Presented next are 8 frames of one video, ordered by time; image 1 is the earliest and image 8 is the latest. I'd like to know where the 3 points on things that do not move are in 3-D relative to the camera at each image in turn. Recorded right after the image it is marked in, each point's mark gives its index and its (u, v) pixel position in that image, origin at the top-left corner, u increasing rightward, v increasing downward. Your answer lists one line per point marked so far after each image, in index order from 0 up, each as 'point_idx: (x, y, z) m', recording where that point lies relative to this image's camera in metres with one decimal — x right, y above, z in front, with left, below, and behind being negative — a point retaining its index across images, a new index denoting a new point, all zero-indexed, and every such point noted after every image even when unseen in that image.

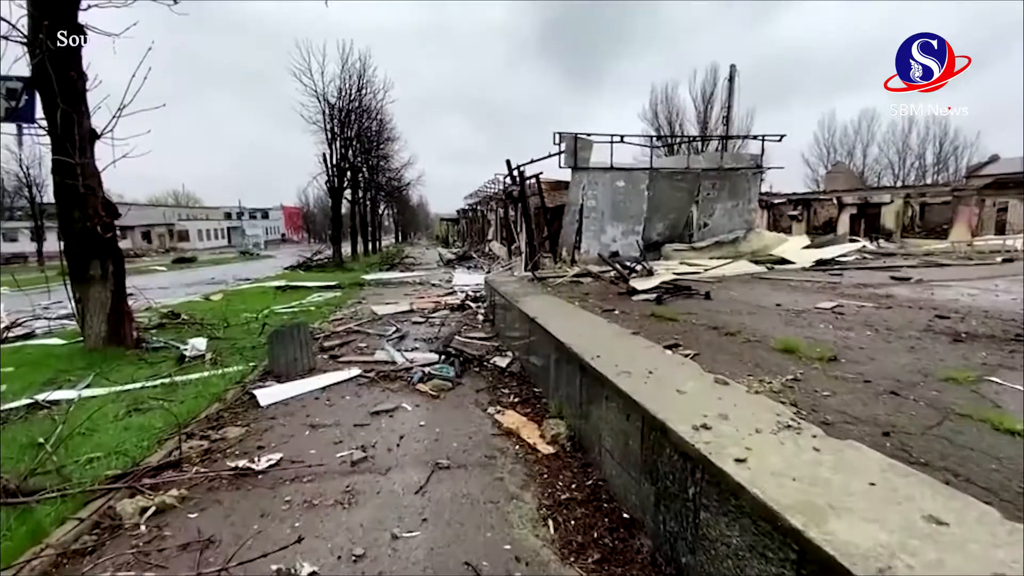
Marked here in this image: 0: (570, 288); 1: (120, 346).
0: (+1.1, 0.0, +8.7) m
1: (-6.3, -0.9, +7.7) m
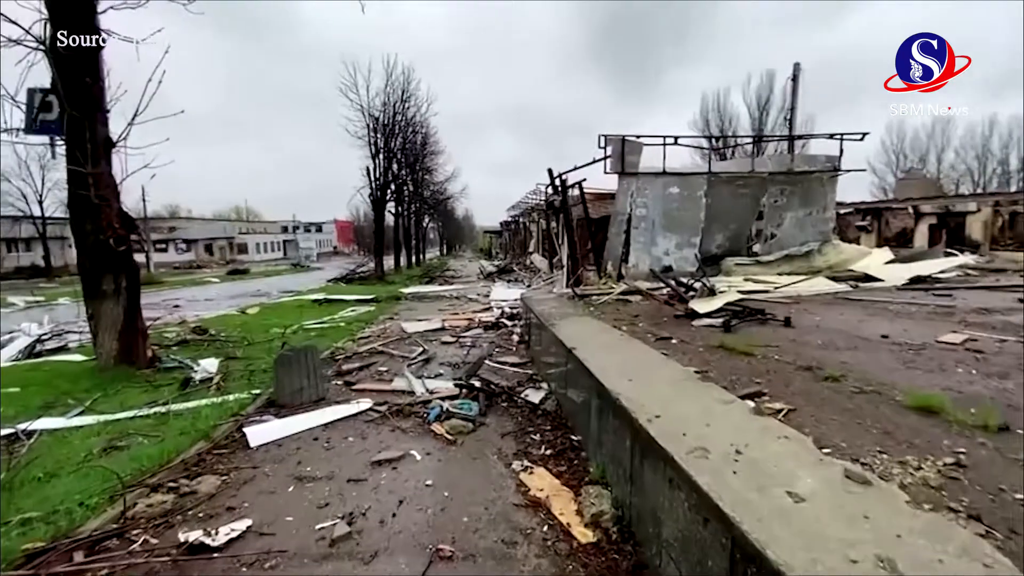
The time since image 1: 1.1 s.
0: (+1.7, -0.3, +7.6) m
1: (-5.8, -1.2, +7.2) m
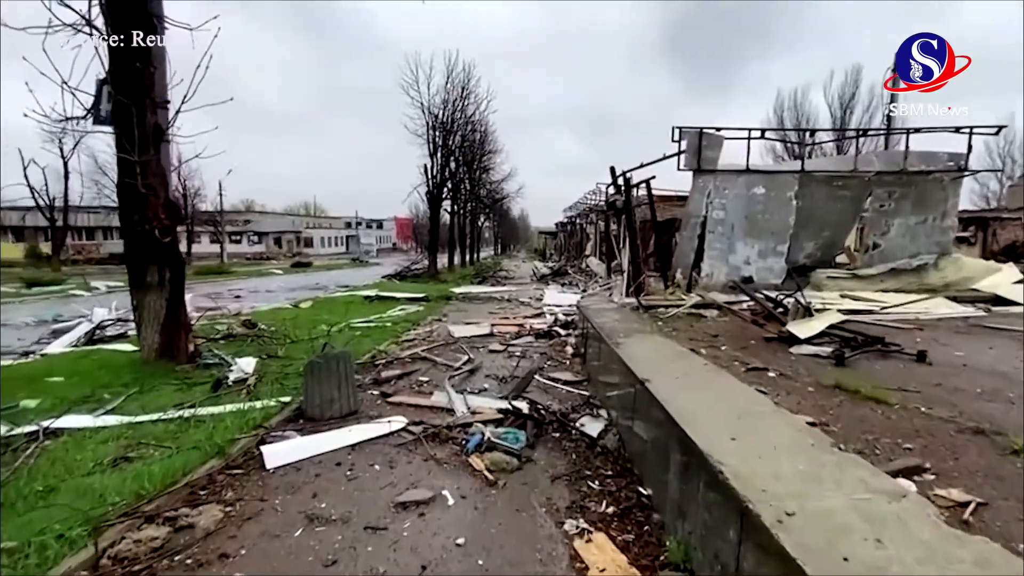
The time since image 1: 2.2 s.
0: (+2.4, -0.5, +6.5) m
1: (-5.0, -1.1, +7.0) m
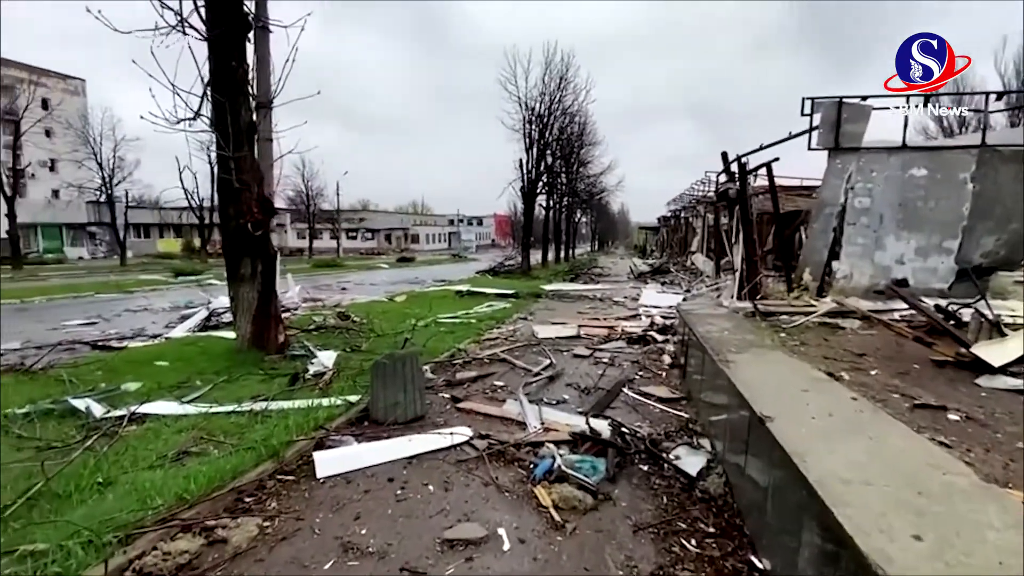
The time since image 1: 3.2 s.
0: (+3.4, -0.6, +5.2) m
1: (-3.8, -0.9, +7.3) m
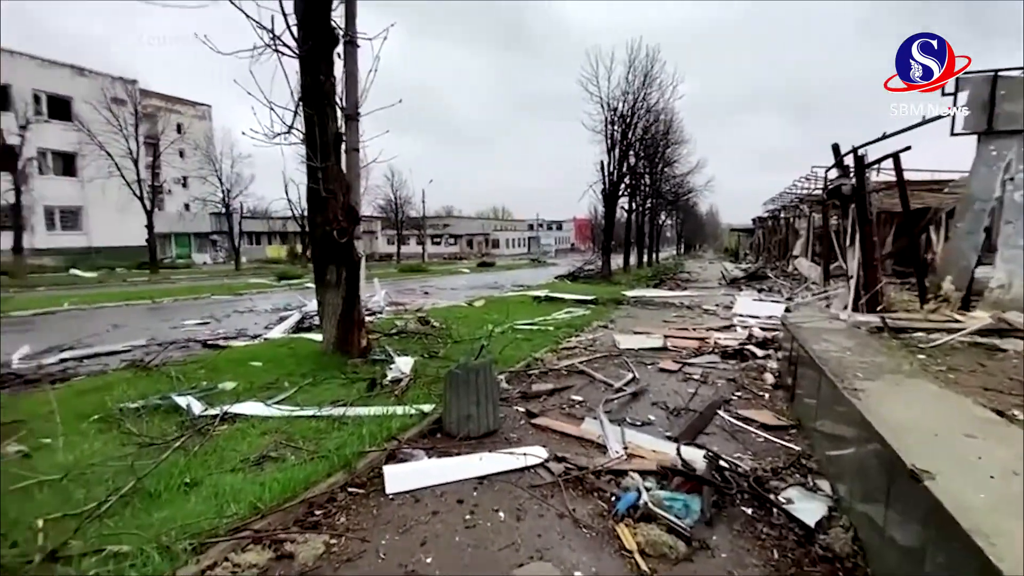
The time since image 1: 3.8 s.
0: (+4.2, -0.7, +4.3) m
1: (-2.6, -1.0, +7.5) m
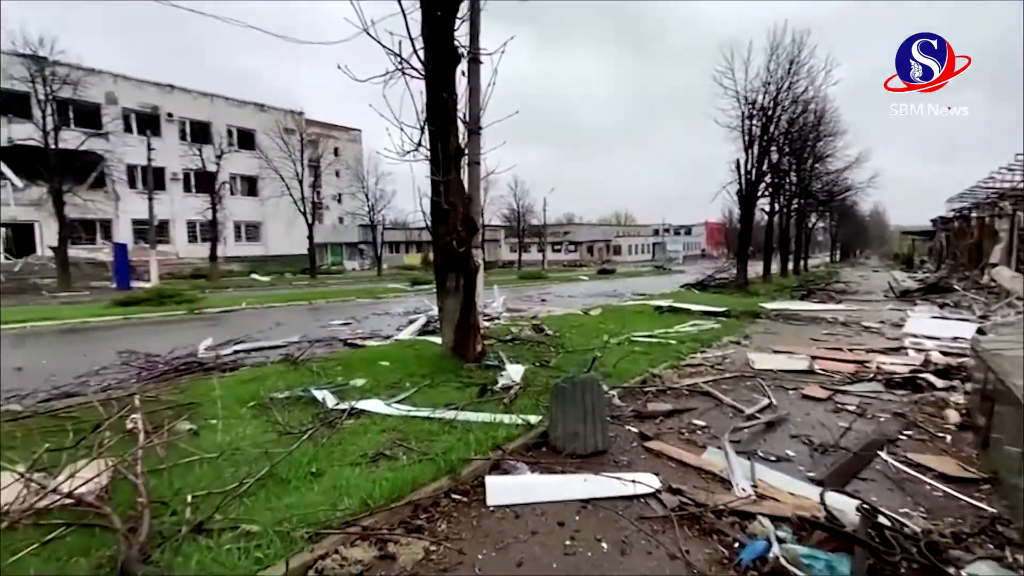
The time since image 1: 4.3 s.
0: (+5.0, -0.8, +2.9) m
1: (-0.8, -1.1, +7.7) m
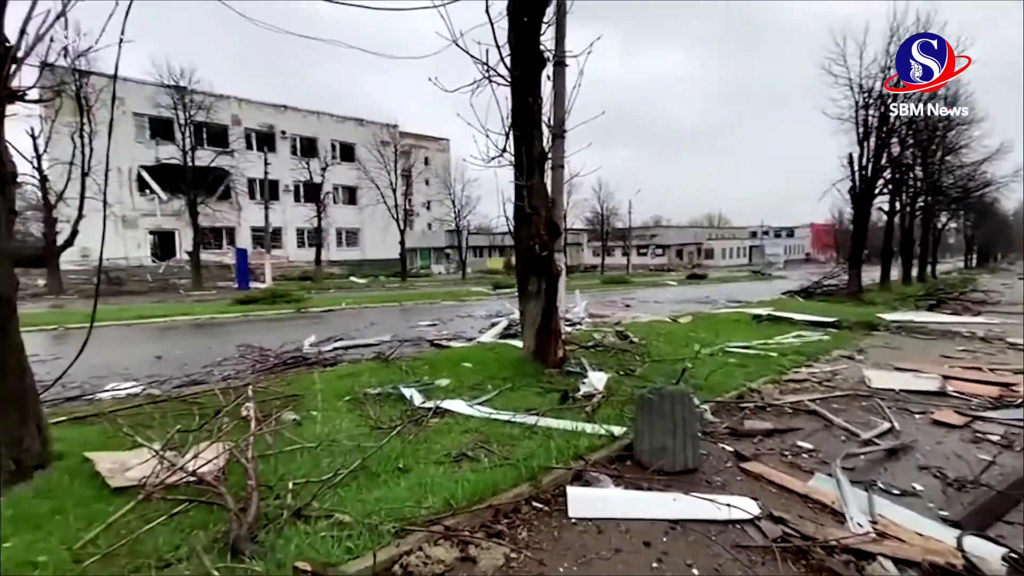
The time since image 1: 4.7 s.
0: (+5.4, -0.9, +2.0) m
1: (+0.5, -1.2, +7.7) m
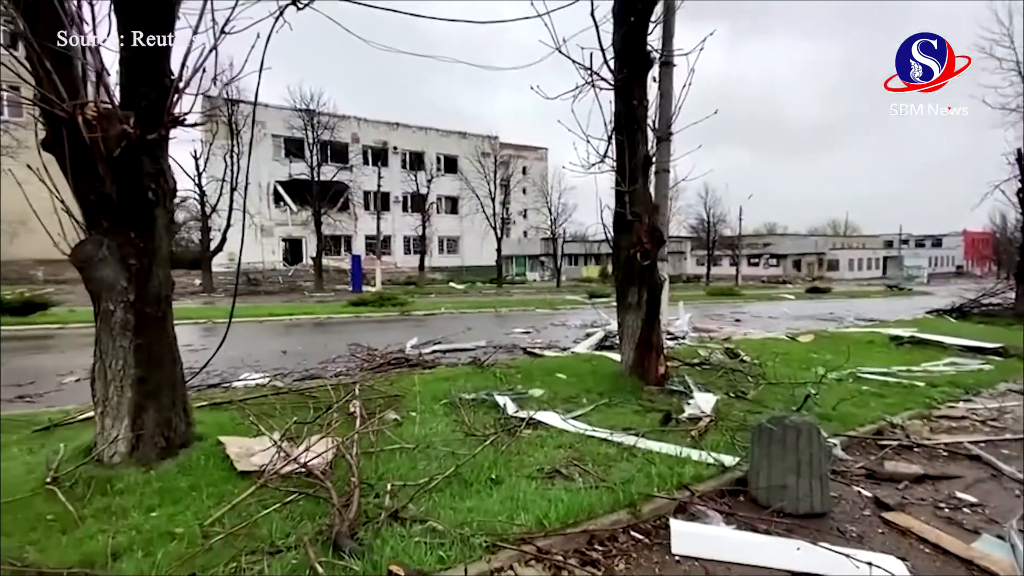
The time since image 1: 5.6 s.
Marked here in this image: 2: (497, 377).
0: (+5.7, -1.1, +0.7) m
1: (+2.0, -1.4, +7.3) m
2: (-0.3, -1.4, +7.6) m
